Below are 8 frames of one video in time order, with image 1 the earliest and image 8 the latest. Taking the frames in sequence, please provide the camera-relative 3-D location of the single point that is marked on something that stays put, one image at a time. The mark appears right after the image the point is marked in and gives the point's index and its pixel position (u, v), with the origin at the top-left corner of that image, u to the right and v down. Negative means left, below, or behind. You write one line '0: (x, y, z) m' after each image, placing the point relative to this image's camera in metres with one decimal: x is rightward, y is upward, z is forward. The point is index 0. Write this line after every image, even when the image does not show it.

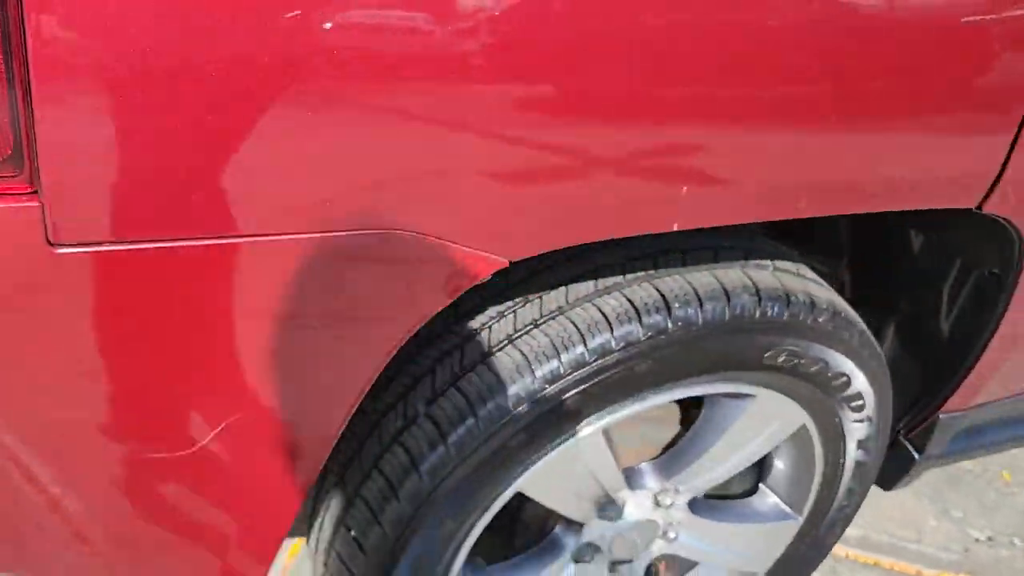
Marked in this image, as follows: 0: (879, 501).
0: (+0.8, -0.5, +2.0) m
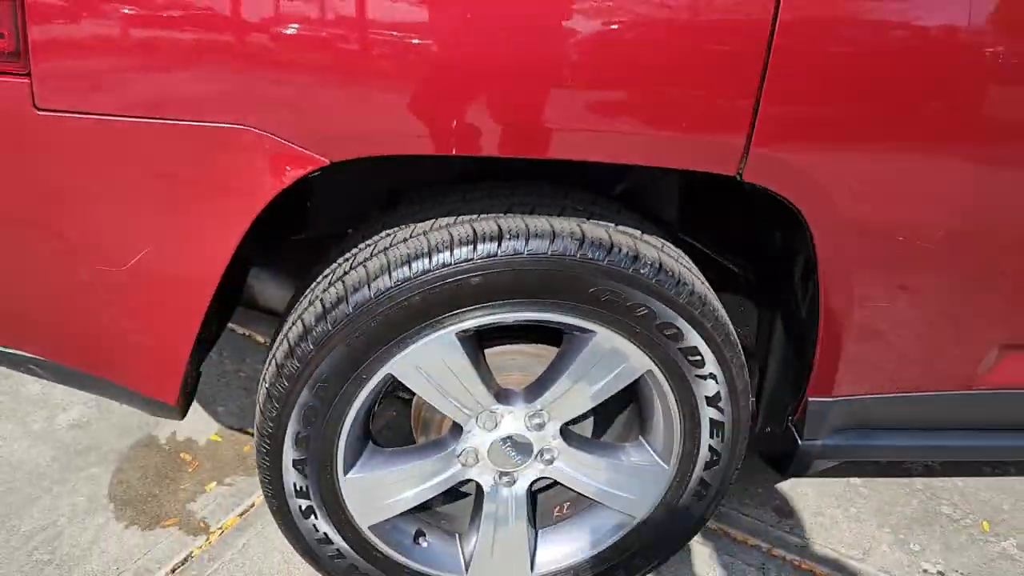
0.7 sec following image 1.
0: (+0.8, -0.6, +2.1) m
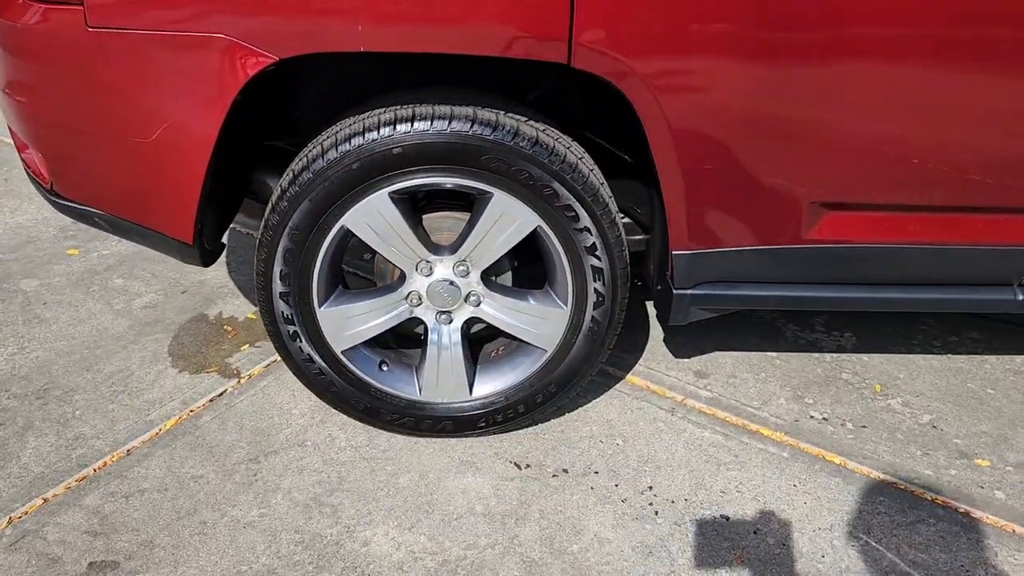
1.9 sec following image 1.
0: (+0.7, -0.3, +2.5) m
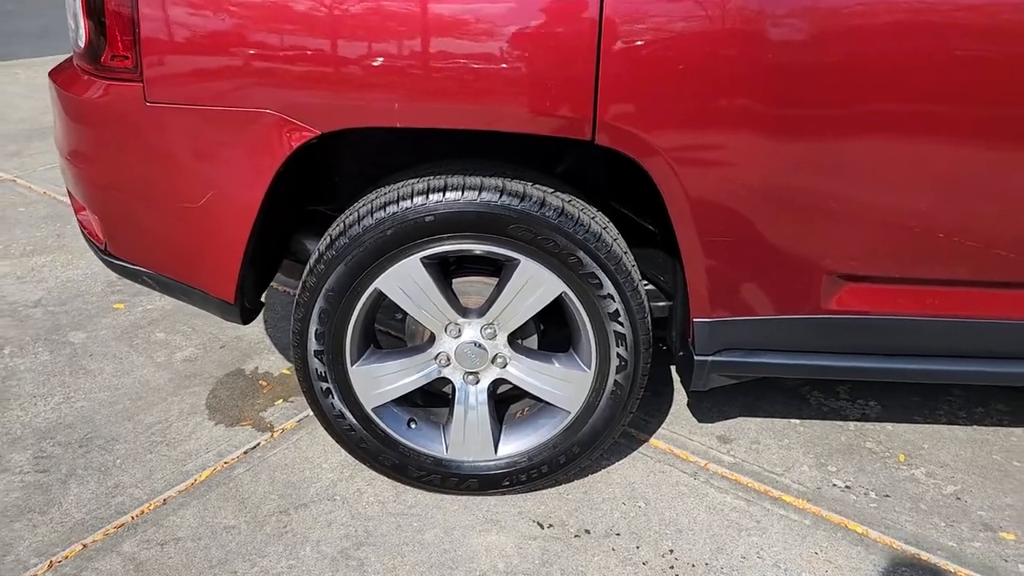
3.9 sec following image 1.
0: (+0.7, -0.5, +2.5) m
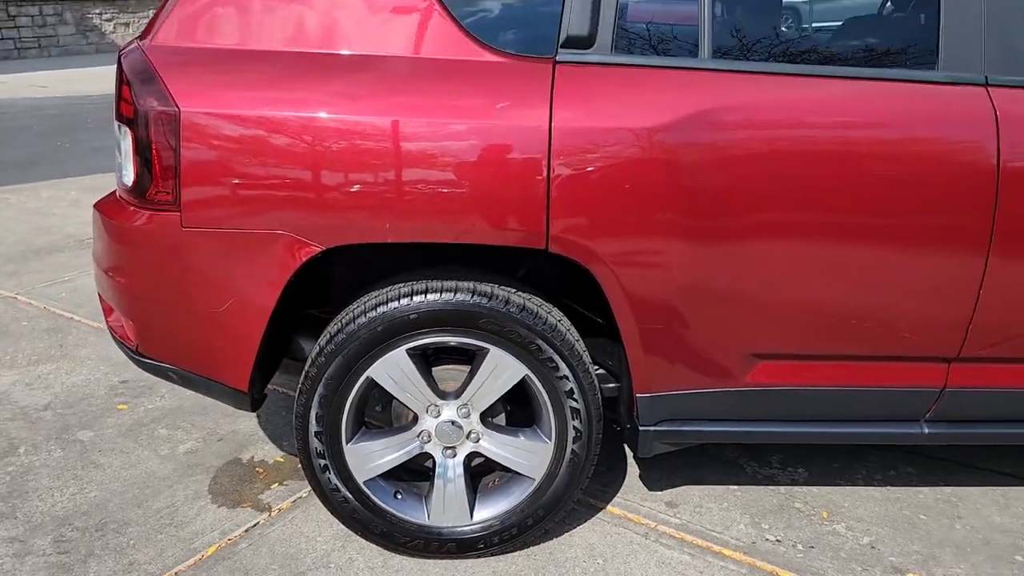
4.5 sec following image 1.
0: (+0.7, -0.7, +2.9) m
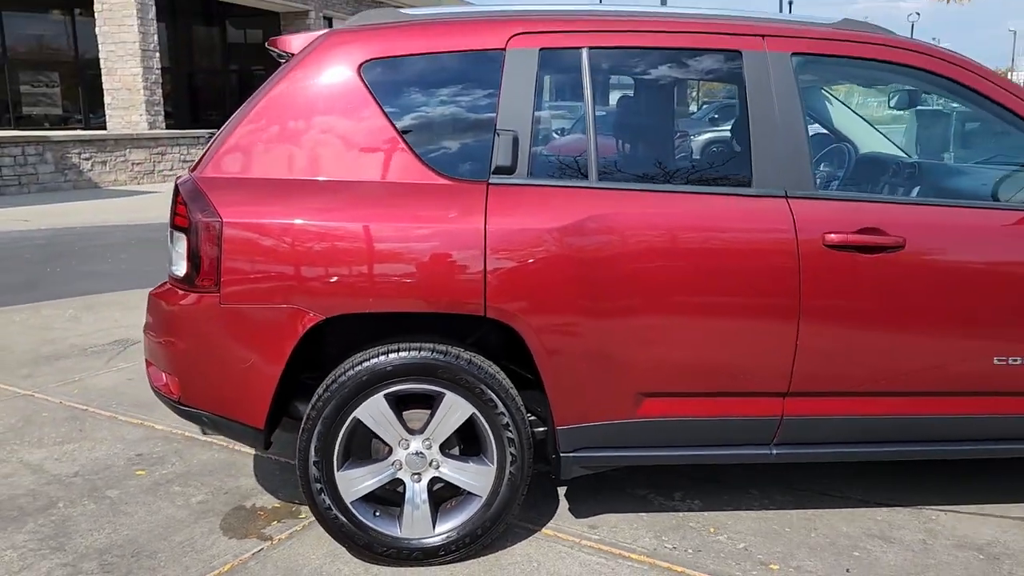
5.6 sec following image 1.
0: (+0.5, -1.0, +3.7) m
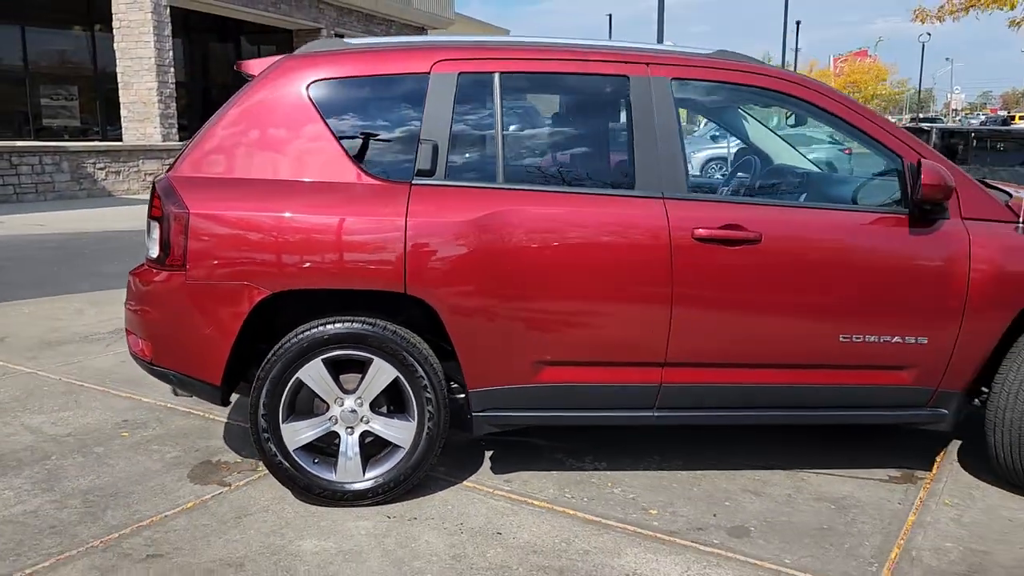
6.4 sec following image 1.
0: (+0.1, -0.9, +4.2) m
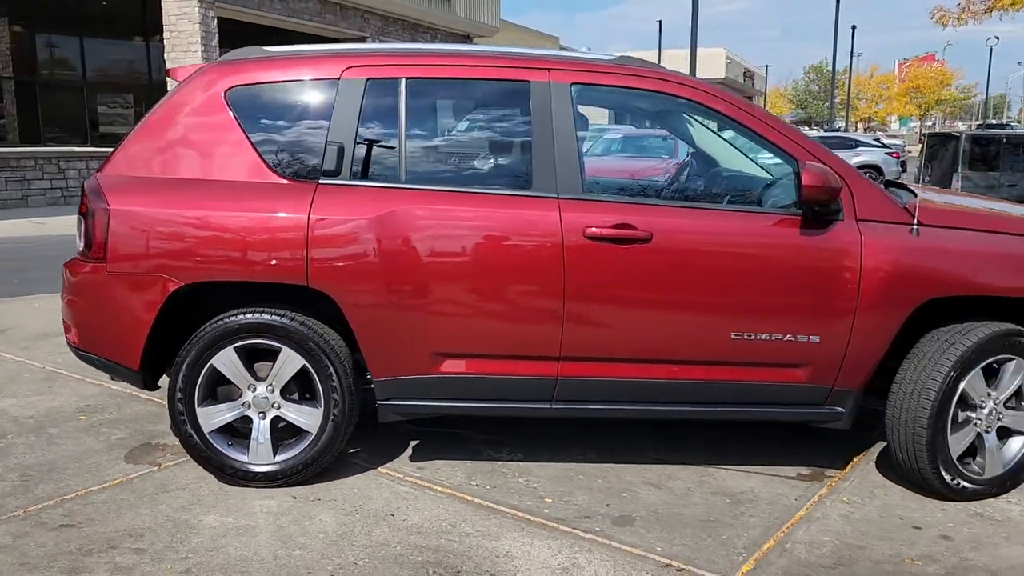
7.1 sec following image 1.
0: (-0.3, -0.9, +4.4) m
